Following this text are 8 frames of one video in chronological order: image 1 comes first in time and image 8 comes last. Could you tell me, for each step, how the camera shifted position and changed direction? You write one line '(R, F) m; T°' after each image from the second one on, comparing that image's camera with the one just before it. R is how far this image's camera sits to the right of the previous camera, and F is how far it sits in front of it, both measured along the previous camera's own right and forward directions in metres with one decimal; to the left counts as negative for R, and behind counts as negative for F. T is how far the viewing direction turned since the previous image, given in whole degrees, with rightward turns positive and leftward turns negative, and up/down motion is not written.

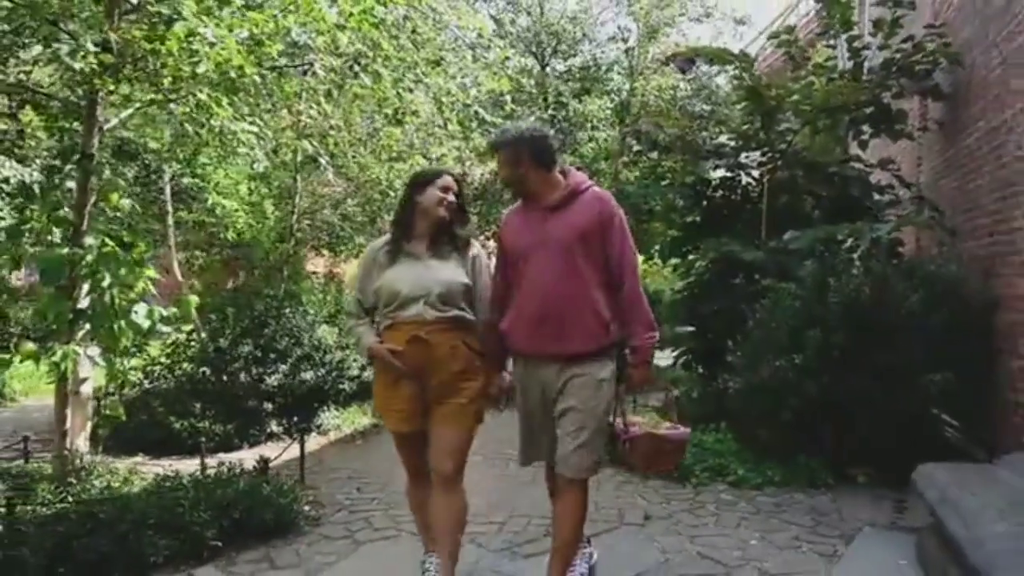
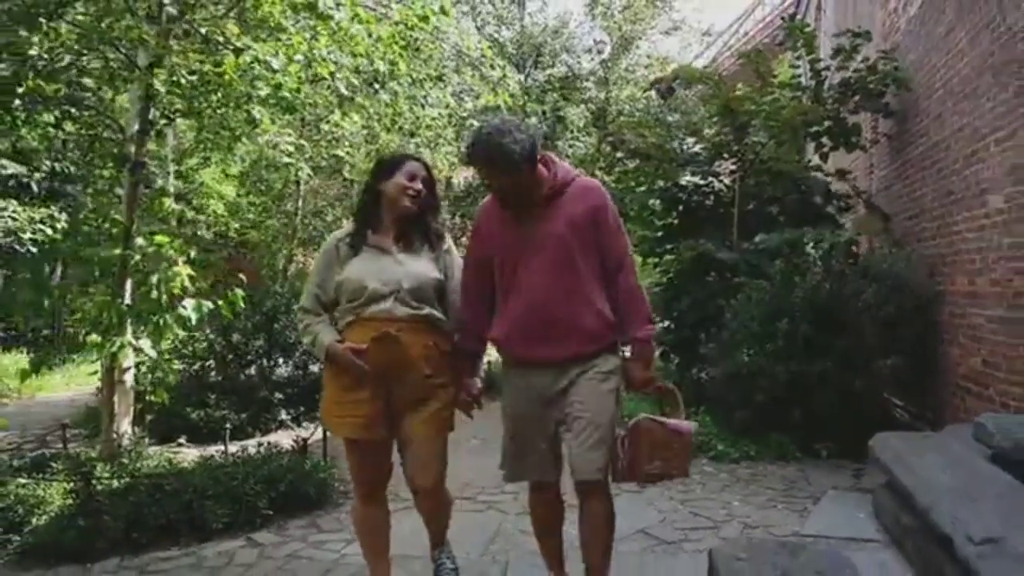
(-0.3, -0.6) m; +2°
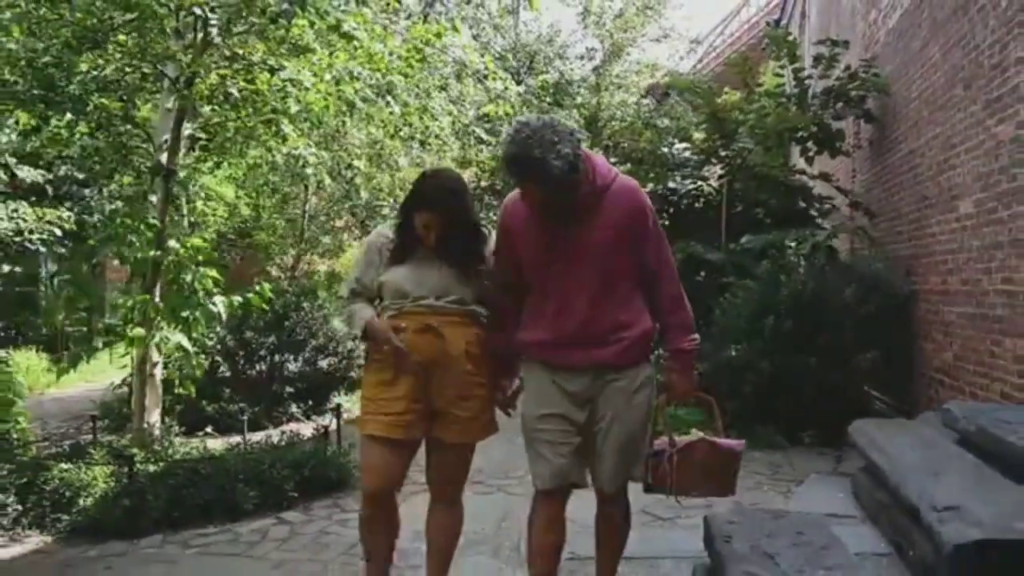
(-0.1, -0.4) m; +1°
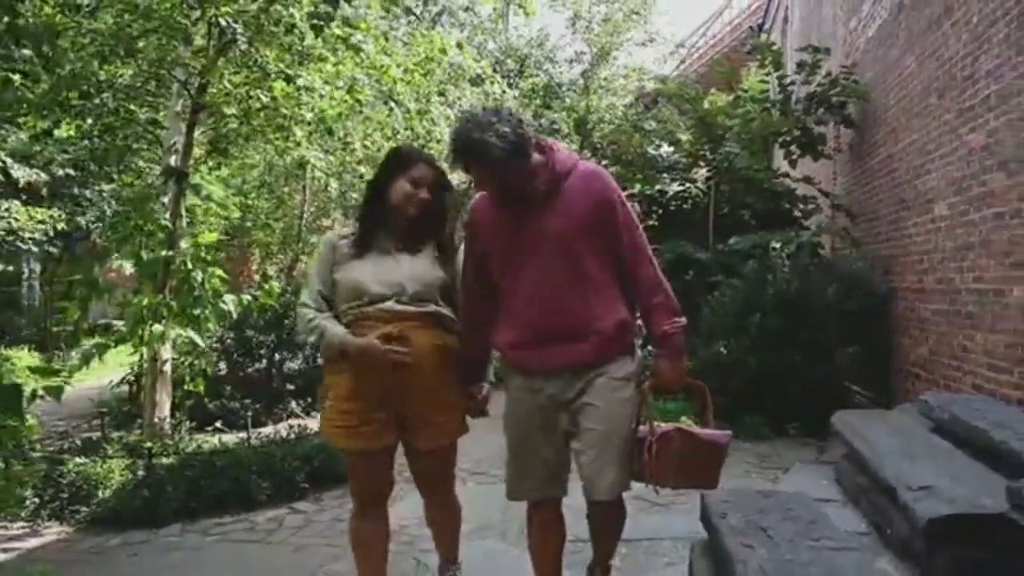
(-0.1, -0.3) m; +1°
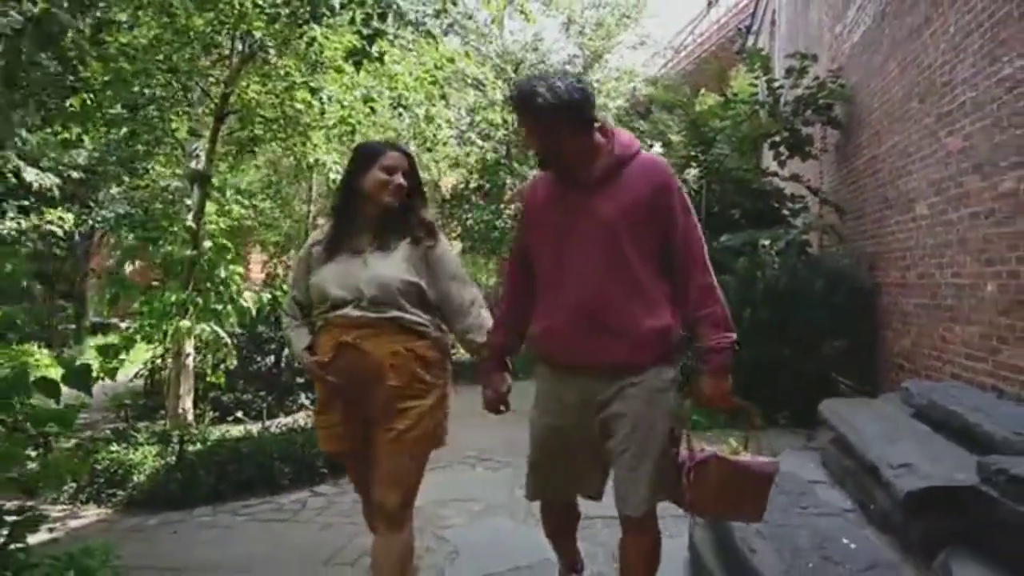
(-0.1, -0.3) m; +1°
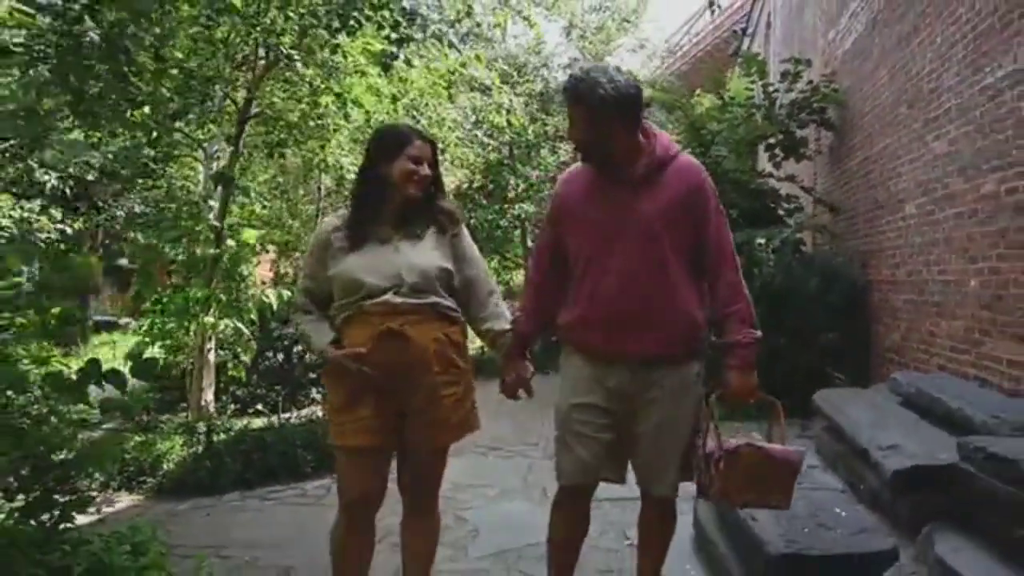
(-0.1, -0.3) m; 0°
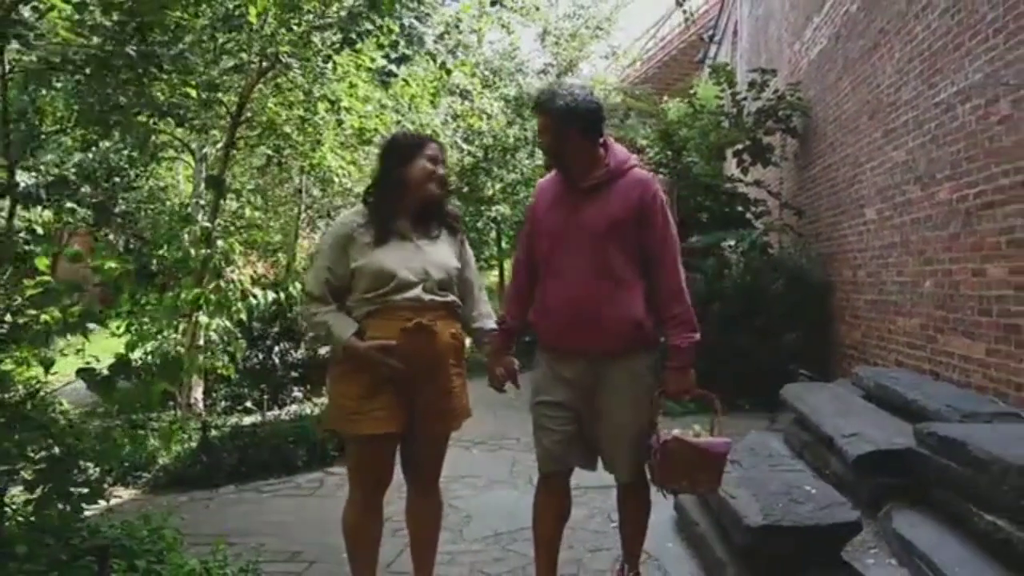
(-0.1, -0.3) m; +2°
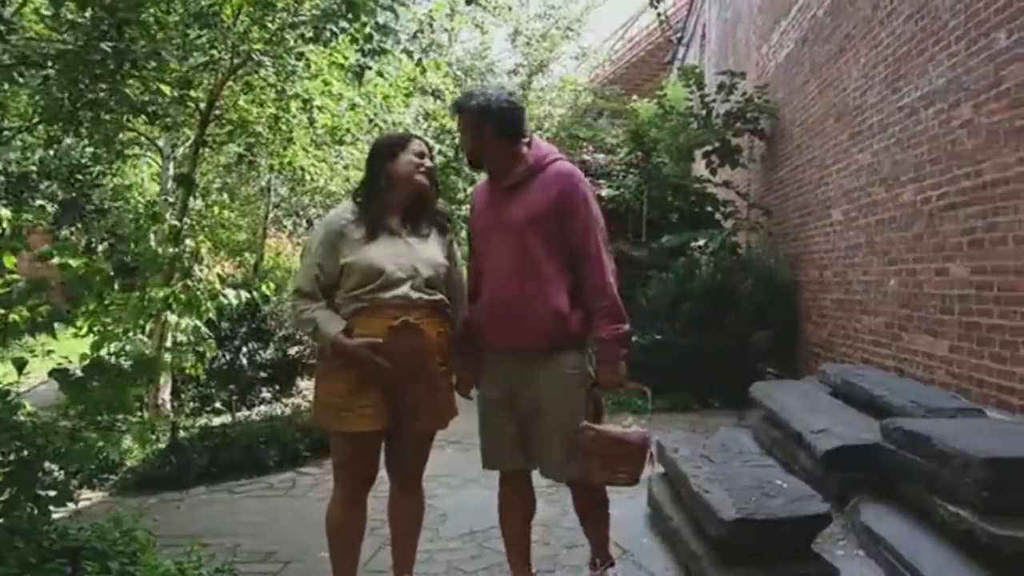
(0.0, -0.1) m; +2°
